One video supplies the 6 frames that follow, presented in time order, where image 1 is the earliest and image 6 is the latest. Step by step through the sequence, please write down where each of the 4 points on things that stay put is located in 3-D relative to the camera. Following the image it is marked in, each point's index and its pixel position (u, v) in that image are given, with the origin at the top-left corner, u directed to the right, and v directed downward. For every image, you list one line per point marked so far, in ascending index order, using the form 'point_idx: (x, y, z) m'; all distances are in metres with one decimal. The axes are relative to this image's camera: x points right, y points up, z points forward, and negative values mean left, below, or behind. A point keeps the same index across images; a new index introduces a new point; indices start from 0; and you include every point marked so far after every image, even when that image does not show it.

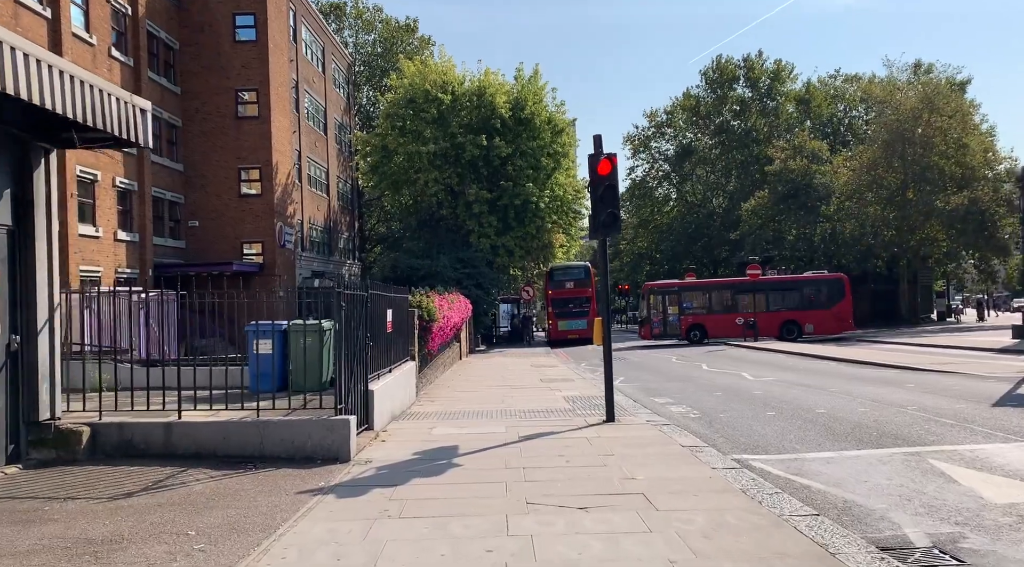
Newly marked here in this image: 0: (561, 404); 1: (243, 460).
0: (+0.9, -2.2, +14.3) m
1: (-3.0, -2.0, +8.9) m
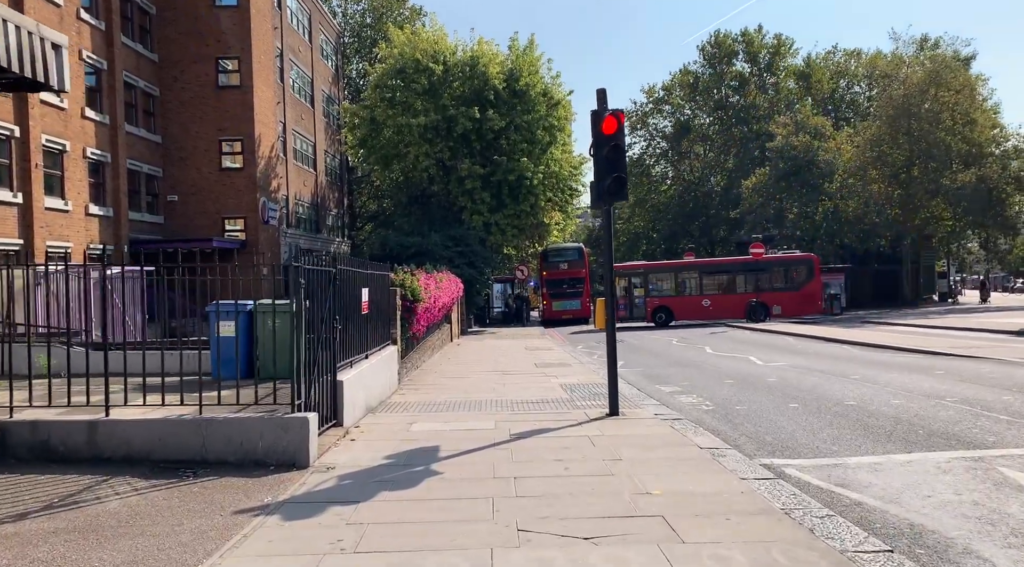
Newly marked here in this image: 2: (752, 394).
0: (+0.7, -1.8, +12.9) m
1: (-3.1, -1.7, +7.5) m
2: (+3.7, -1.7, +12.3) m
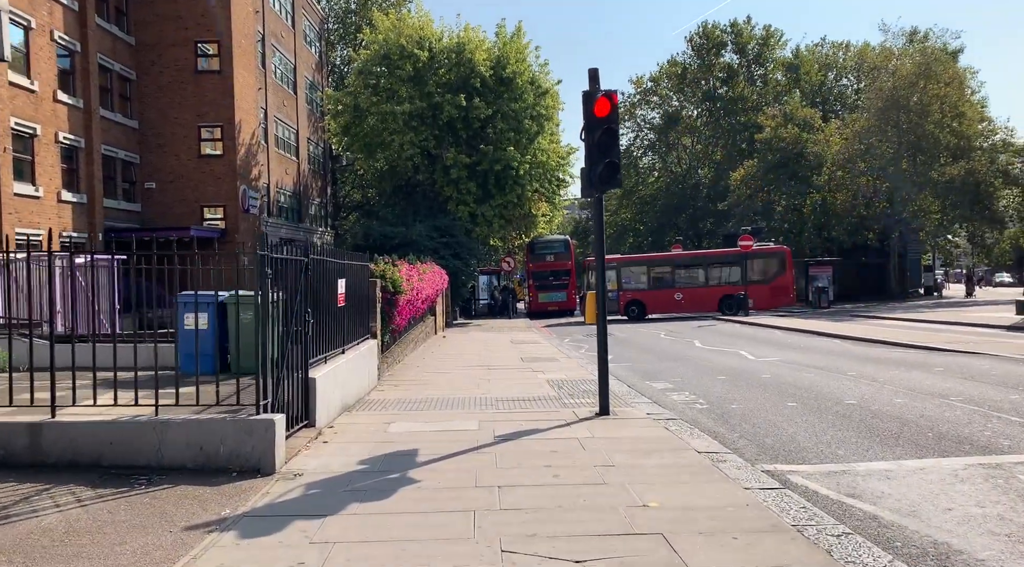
0: (+0.5, -1.6, +12.4) m
1: (-3.3, -1.6, +6.9) m
2: (+3.5, -1.6, +11.8) m
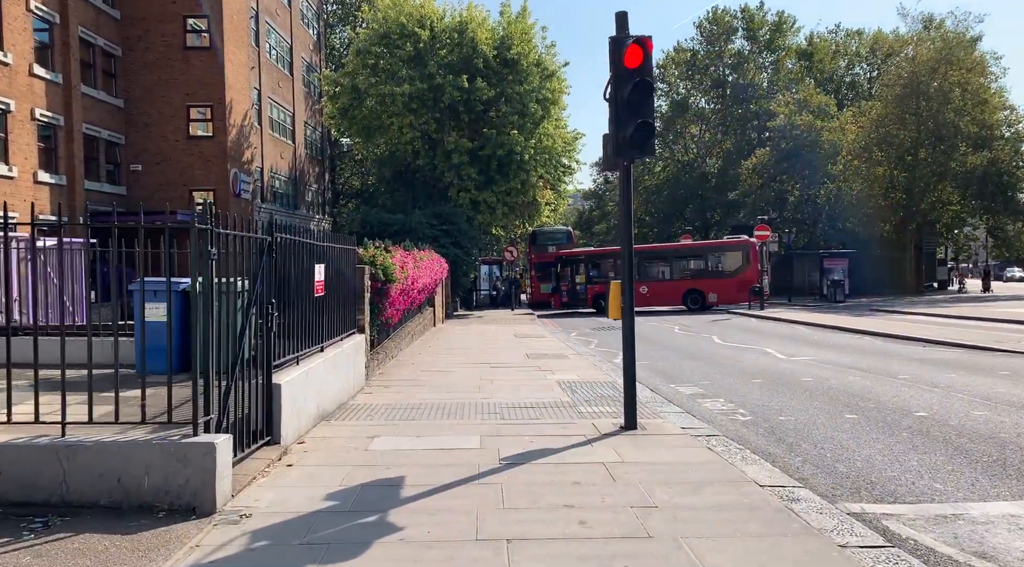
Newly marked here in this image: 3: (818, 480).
0: (+0.6, -1.5, +10.7) m
1: (-3.2, -1.5, +5.3) m
2: (+3.6, -1.5, +10.2) m
3: (+2.4, -1.5, +6.3) m
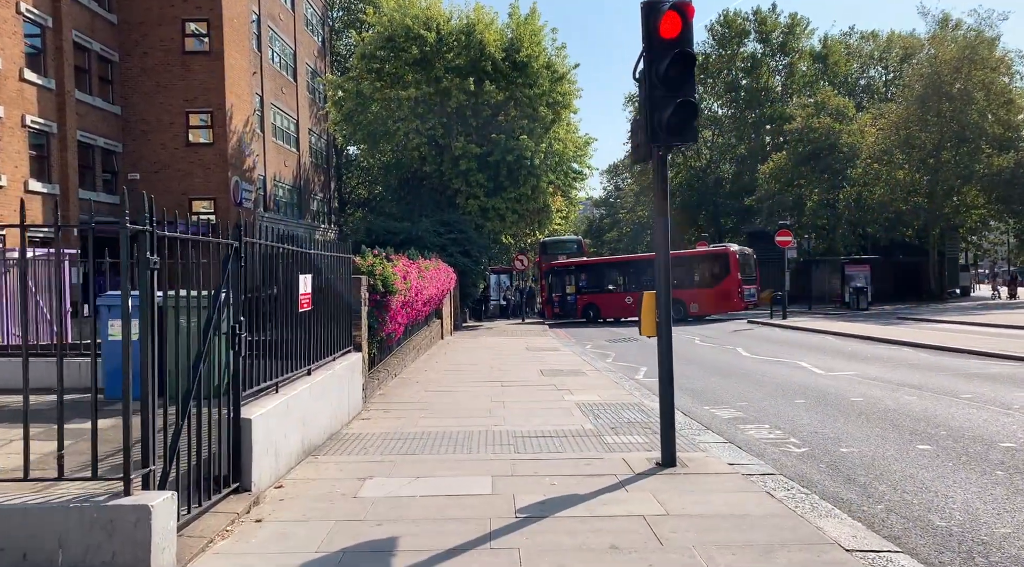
0: (+0.7, -1.6, +9.5) m
1: (-3.1, -1.6, +4.1) m
2: (+3.7, -1.6, +8.9) m
3: (+2.5, -1.6, +5.0) m
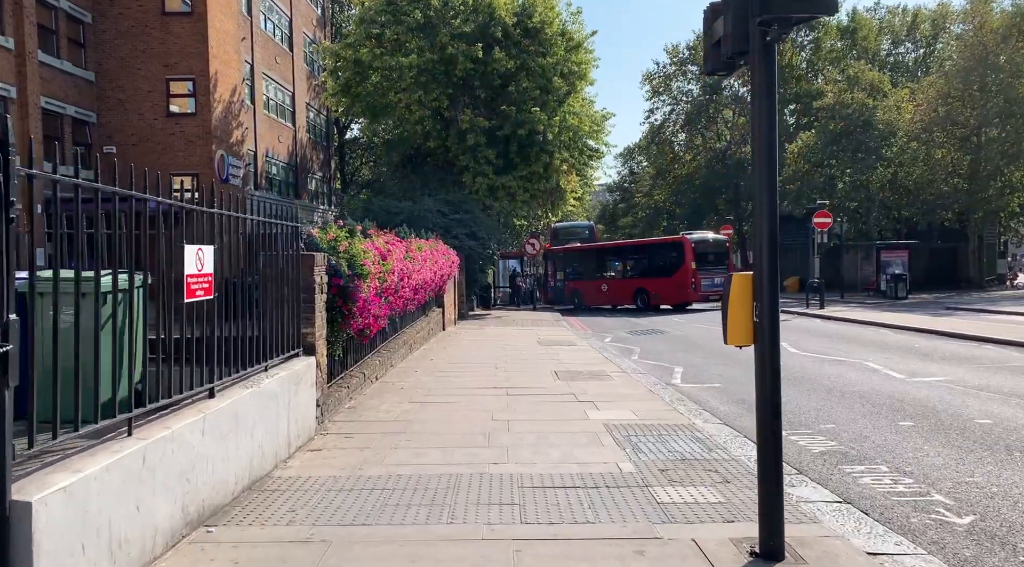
0: (+0.8, -1.4, +6.8) m
1: (-3.1, -1.5, +1.4) m
2: (+3.8, -1.4, +6.1) m
3: (+2.5, -1.5, +2.2) m
